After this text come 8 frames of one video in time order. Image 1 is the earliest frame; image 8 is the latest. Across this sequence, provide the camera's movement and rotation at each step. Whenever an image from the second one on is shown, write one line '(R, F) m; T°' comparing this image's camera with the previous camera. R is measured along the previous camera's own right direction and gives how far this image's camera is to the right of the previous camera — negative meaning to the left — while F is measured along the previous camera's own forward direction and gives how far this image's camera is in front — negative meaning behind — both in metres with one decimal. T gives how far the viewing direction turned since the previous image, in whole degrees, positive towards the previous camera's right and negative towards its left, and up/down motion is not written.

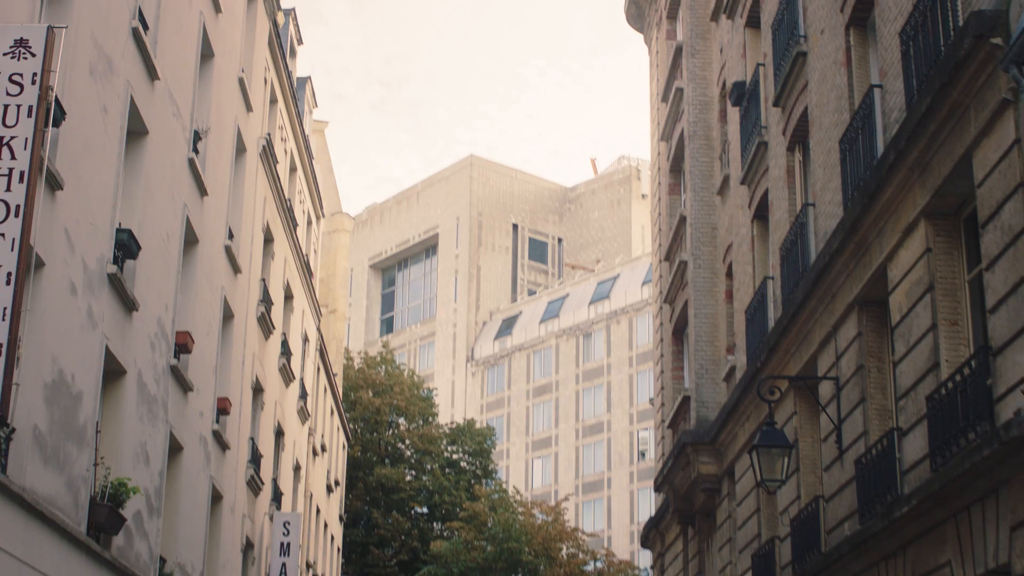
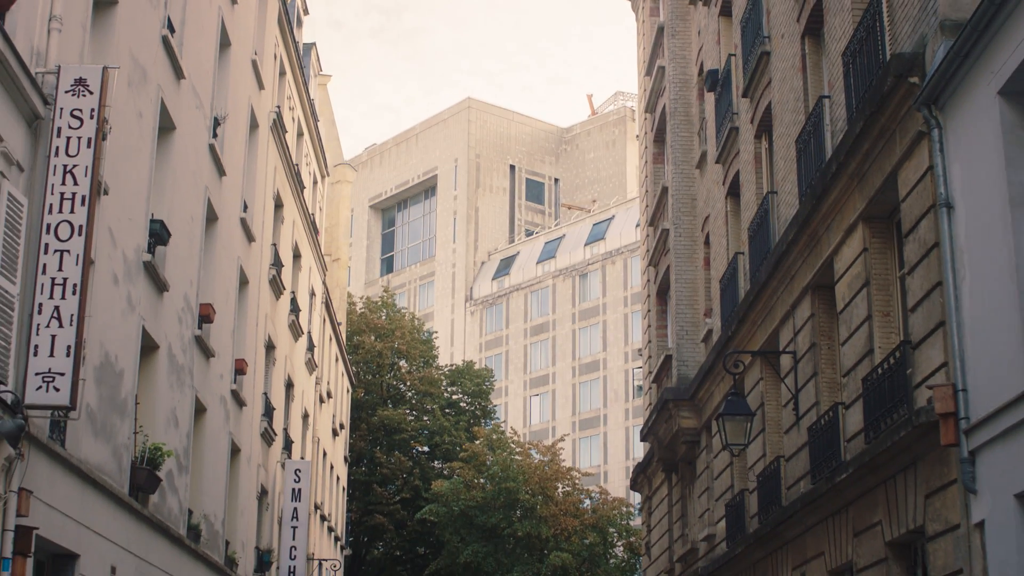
(+0.1, -1.8) m; 0°
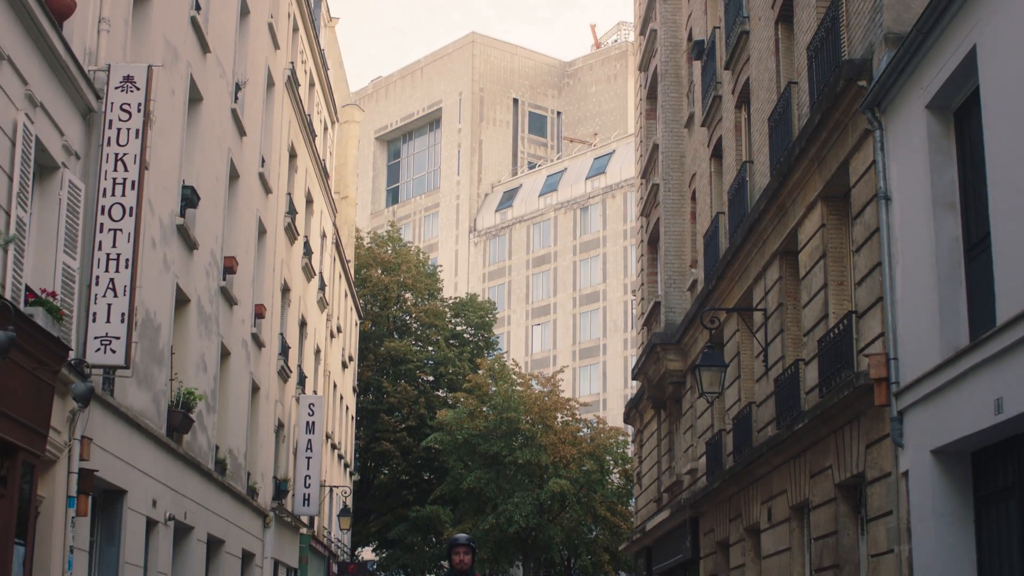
(+0.1, -1.8) m; 0°
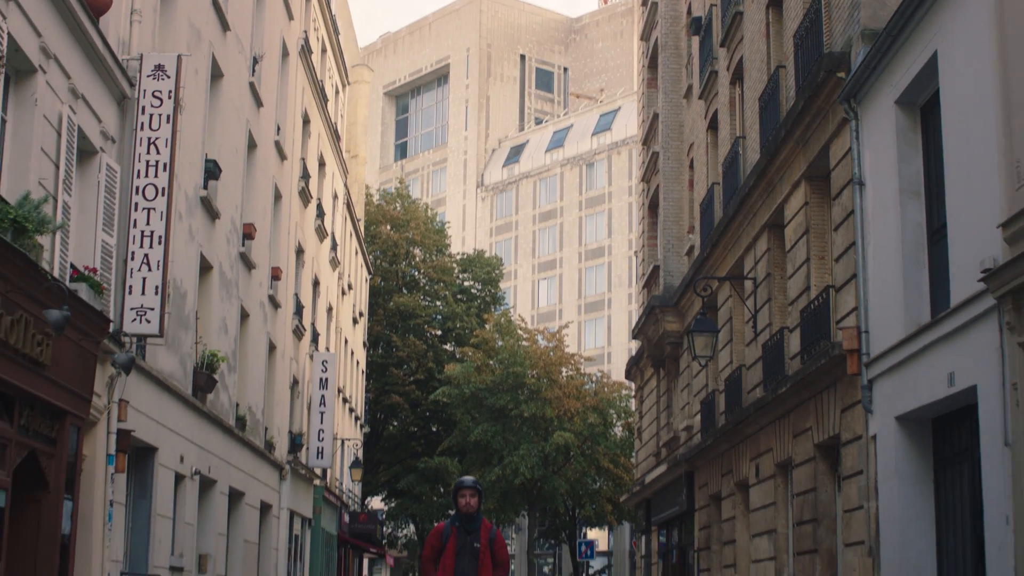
(0.0, -1.2) m; 0°
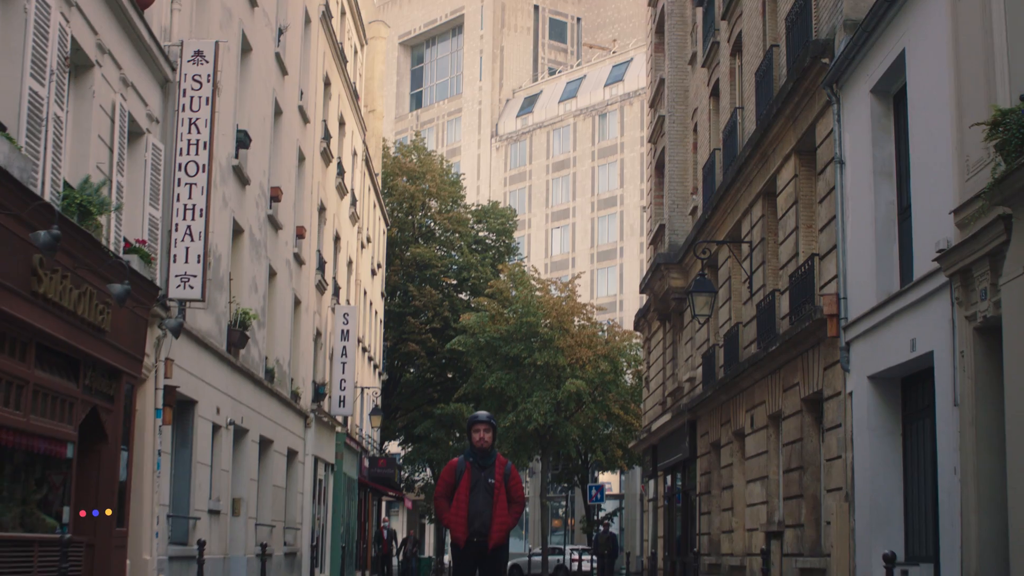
(0.0, -1.4) m; -1°
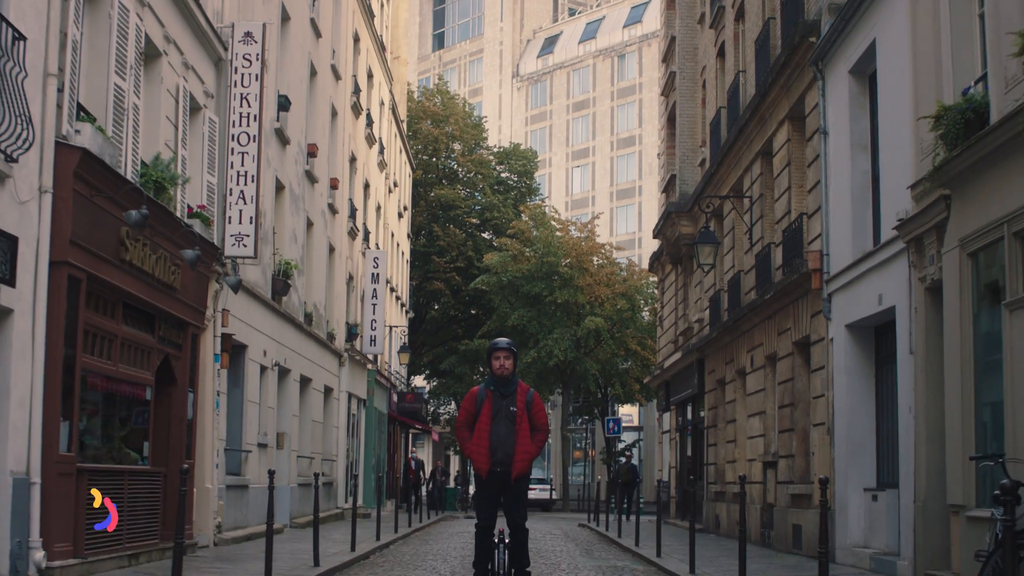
(0.0, -2.0) m; -1°
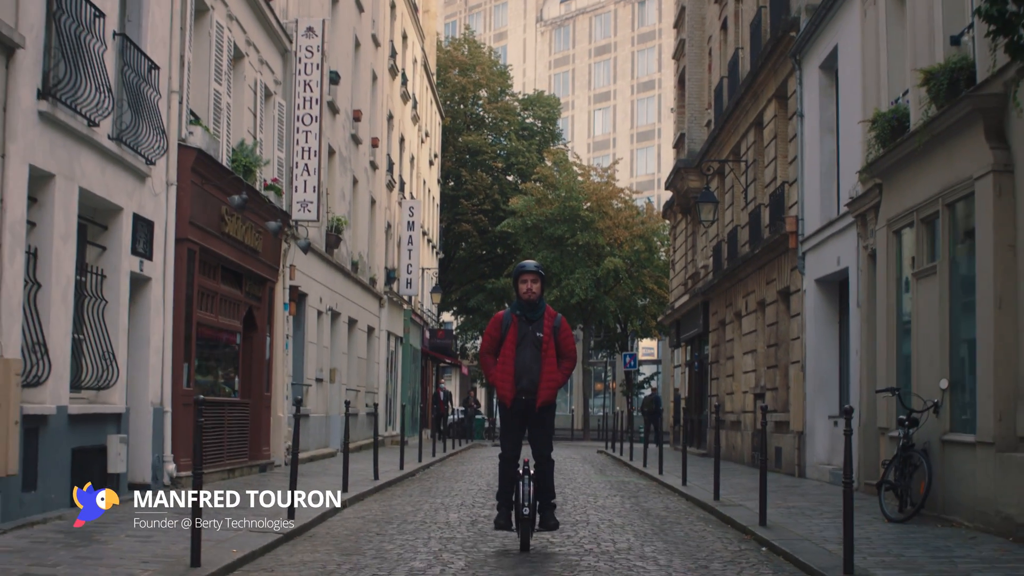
(0.0, -3.3) m; -1°
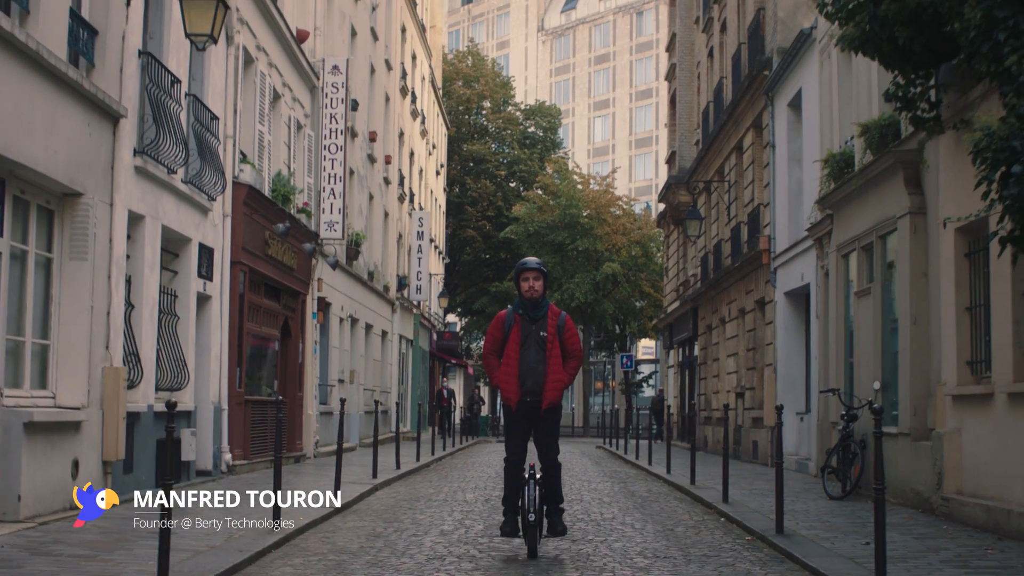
(0.0, -2.6) m; 0°
